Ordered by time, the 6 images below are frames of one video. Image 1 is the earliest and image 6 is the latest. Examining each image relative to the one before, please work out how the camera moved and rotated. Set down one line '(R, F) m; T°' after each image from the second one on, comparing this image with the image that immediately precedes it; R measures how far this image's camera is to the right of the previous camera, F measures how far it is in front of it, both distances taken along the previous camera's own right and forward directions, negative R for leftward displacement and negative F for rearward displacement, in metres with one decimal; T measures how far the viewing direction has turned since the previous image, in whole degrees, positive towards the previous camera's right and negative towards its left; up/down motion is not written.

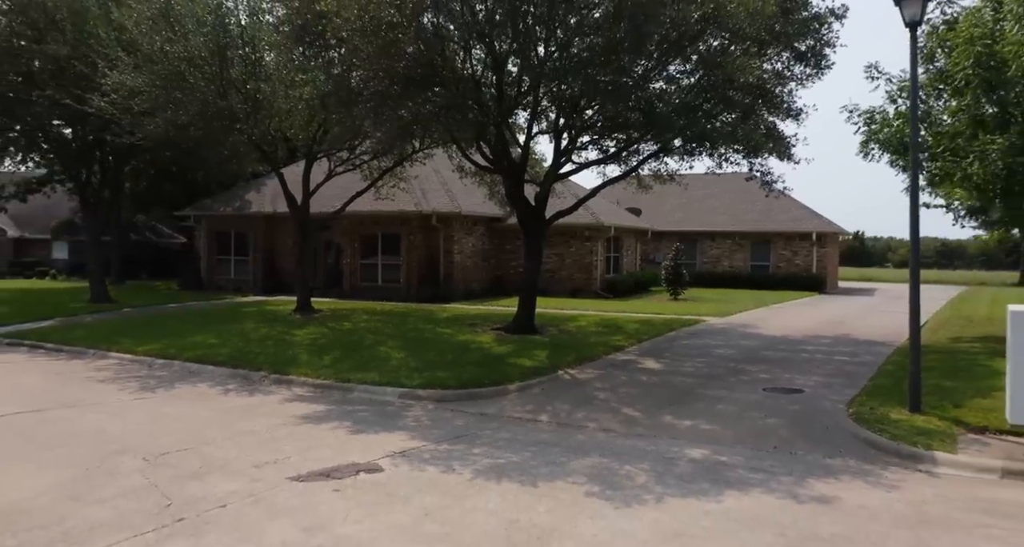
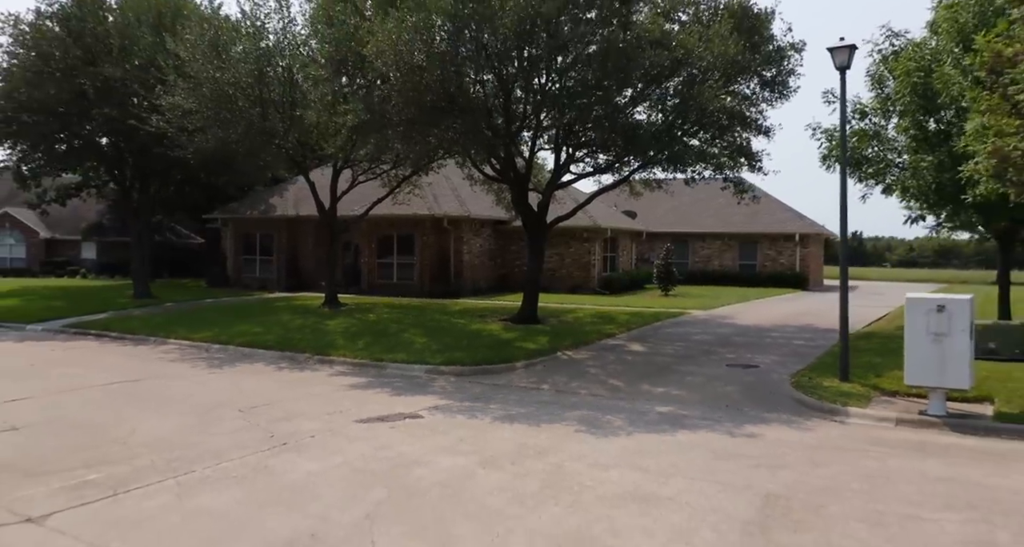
(-0.1, -2.2) m; 0°
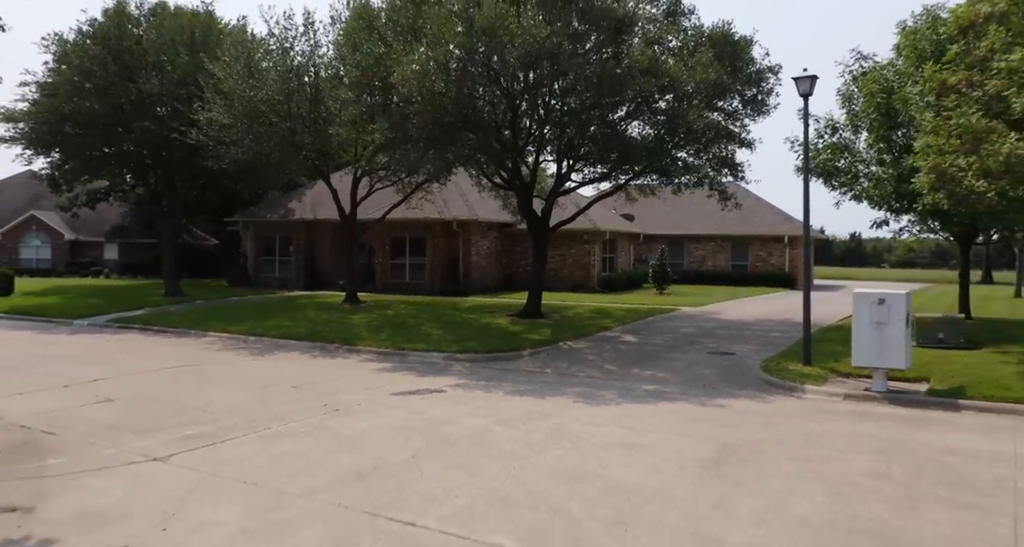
(-0.1, -1.8) m; 0°
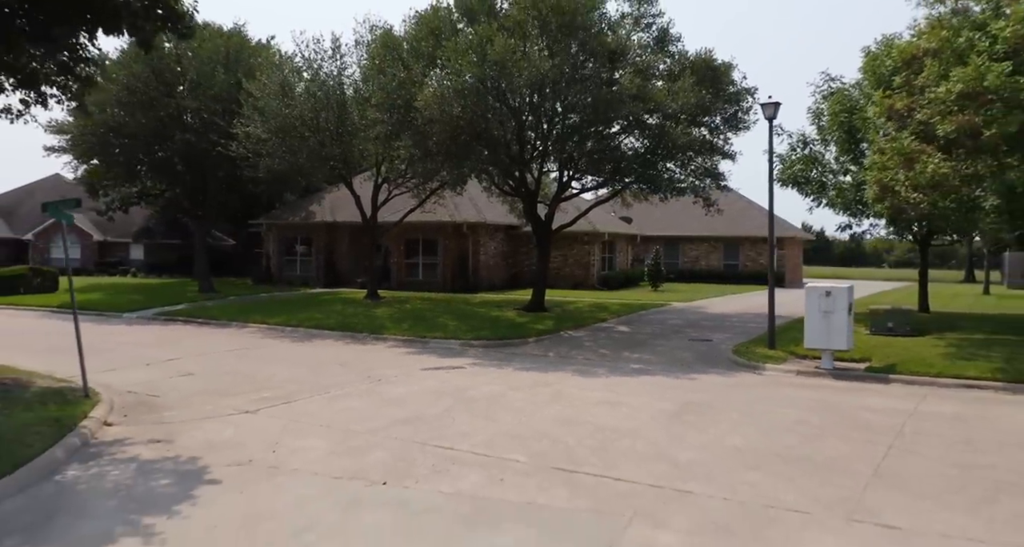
(-0.1, -2.2) m; 0°
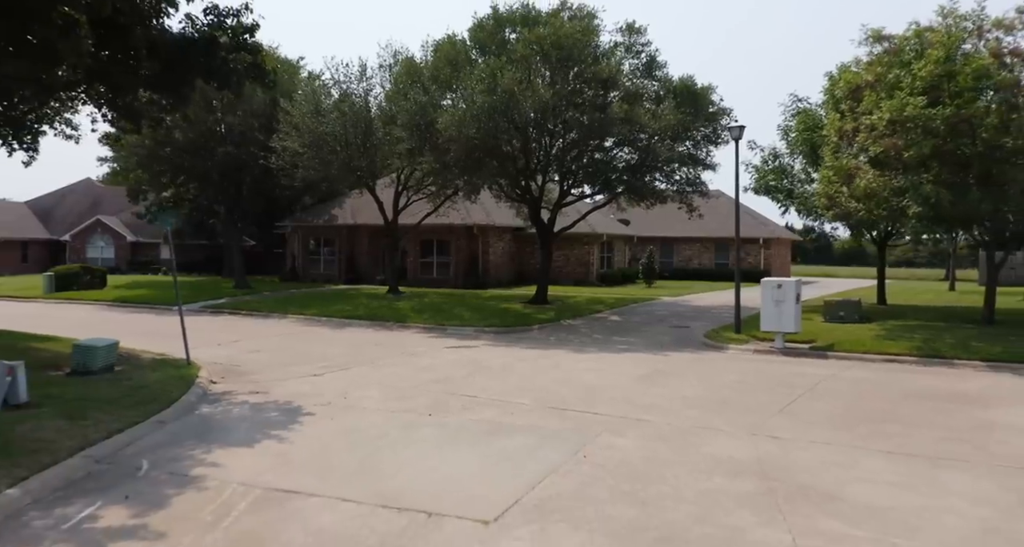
(0.0, -2.8) m; 0°
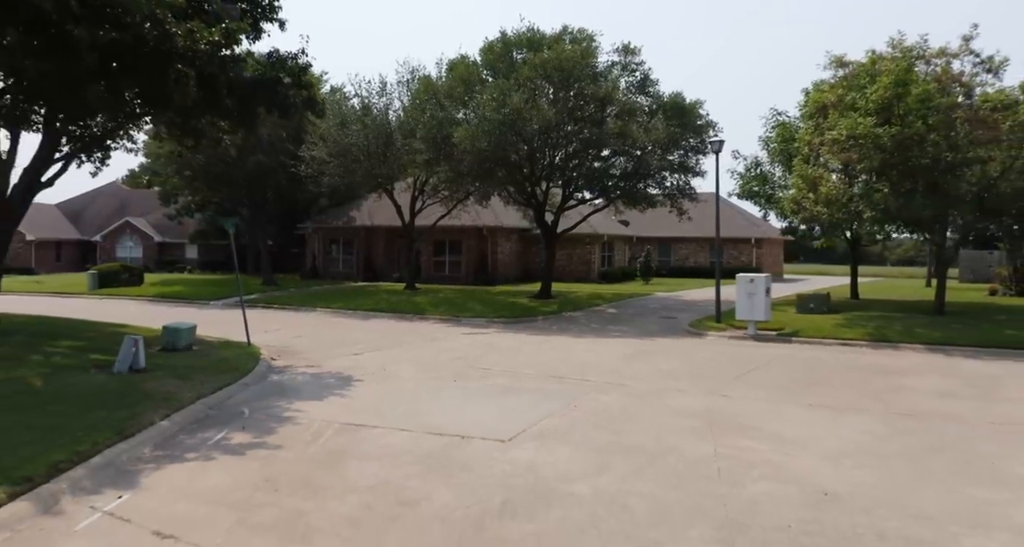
(0.0, -2.5) m; 0°
